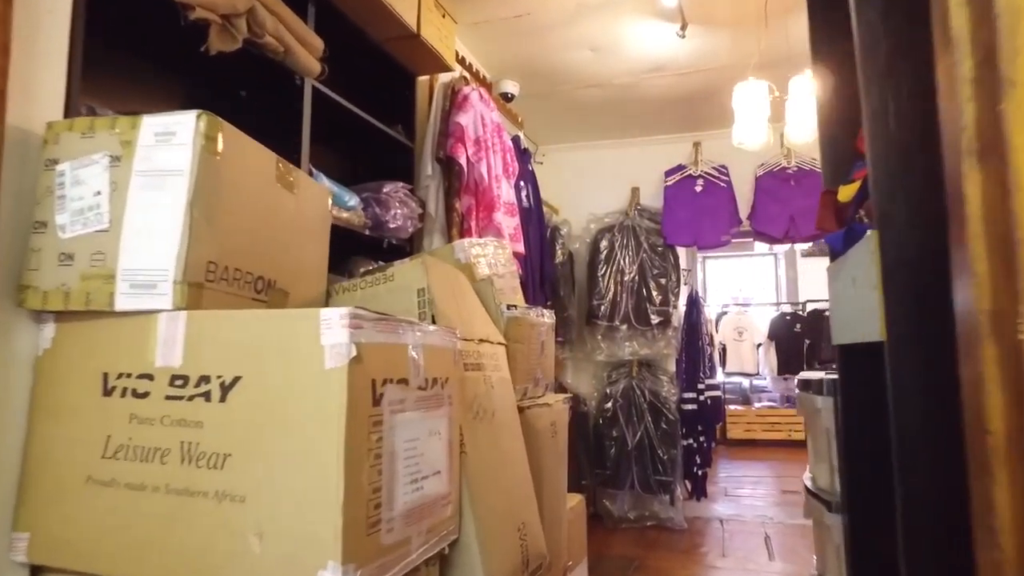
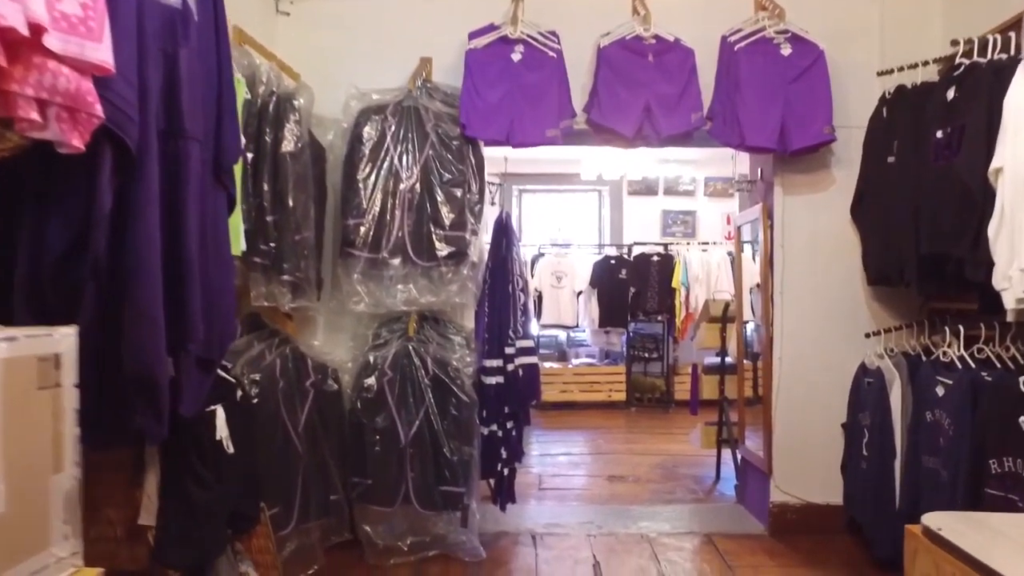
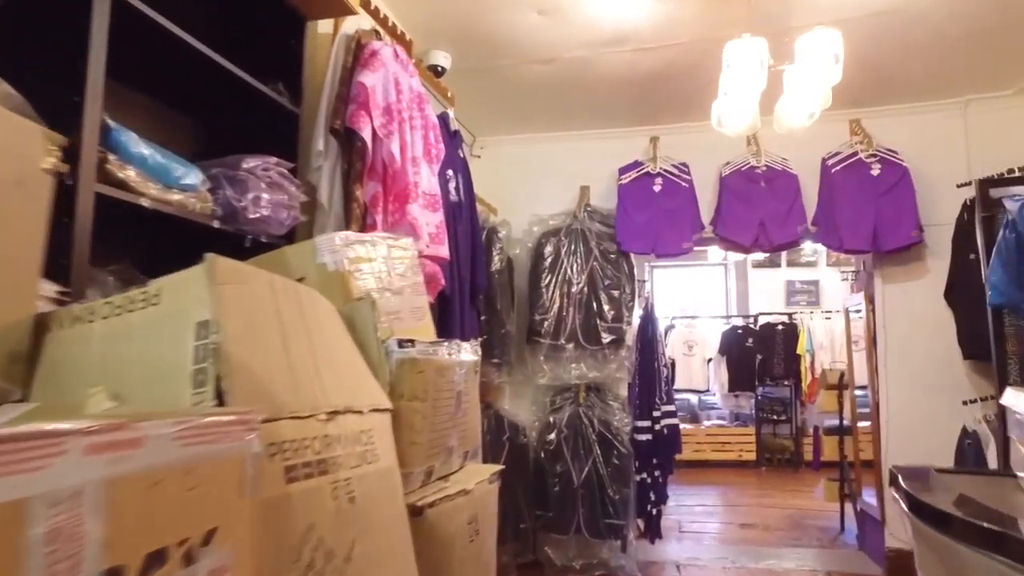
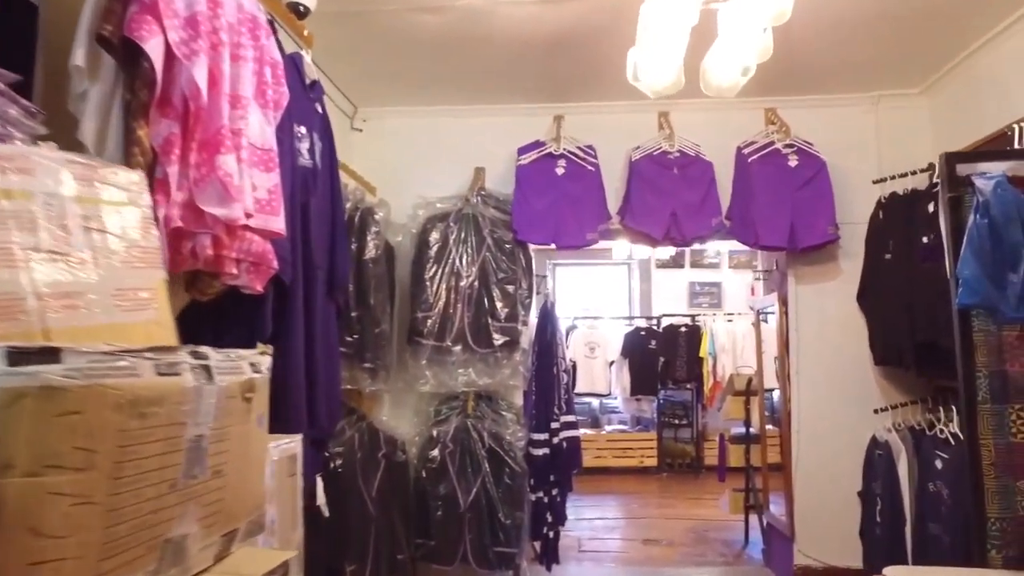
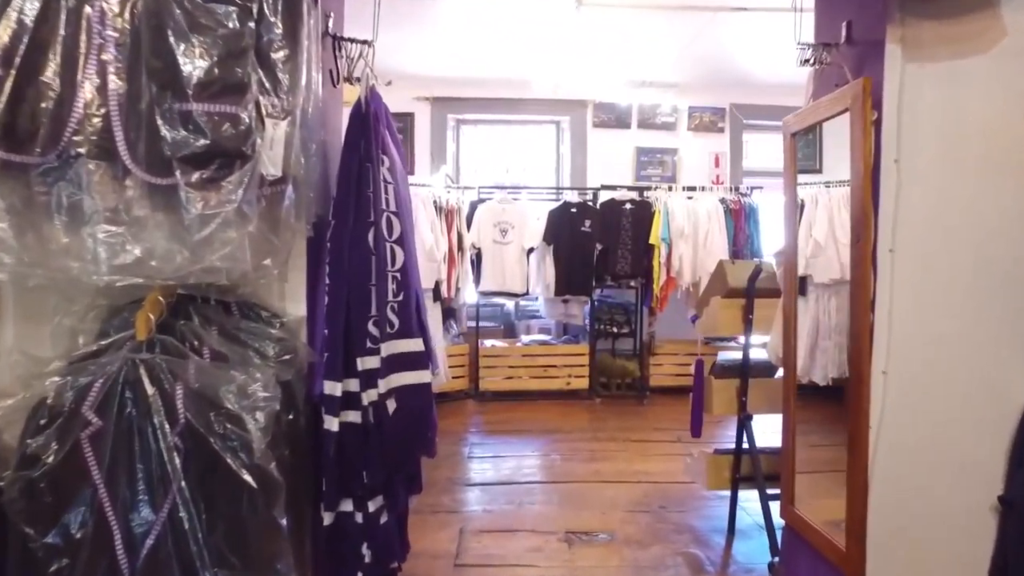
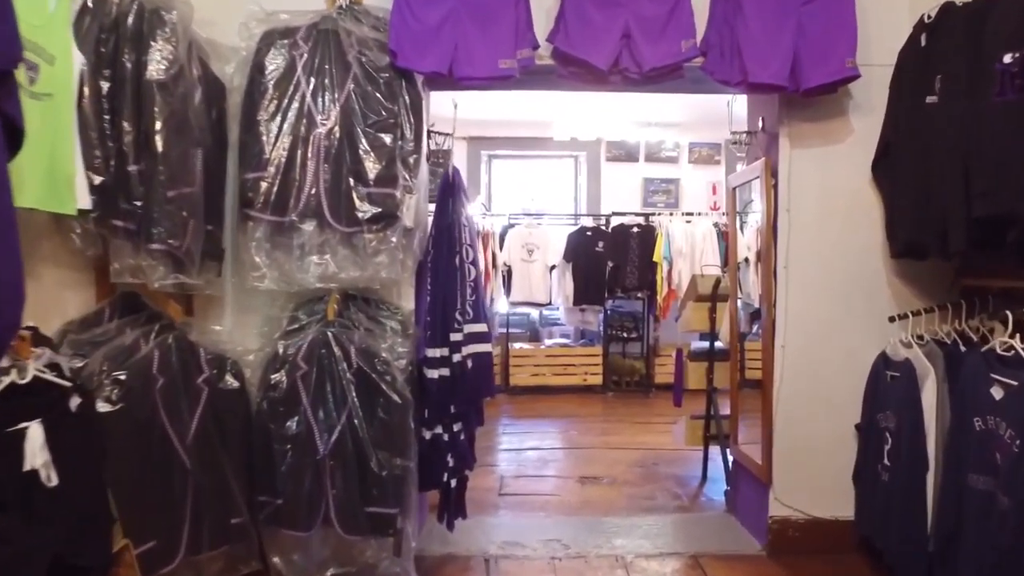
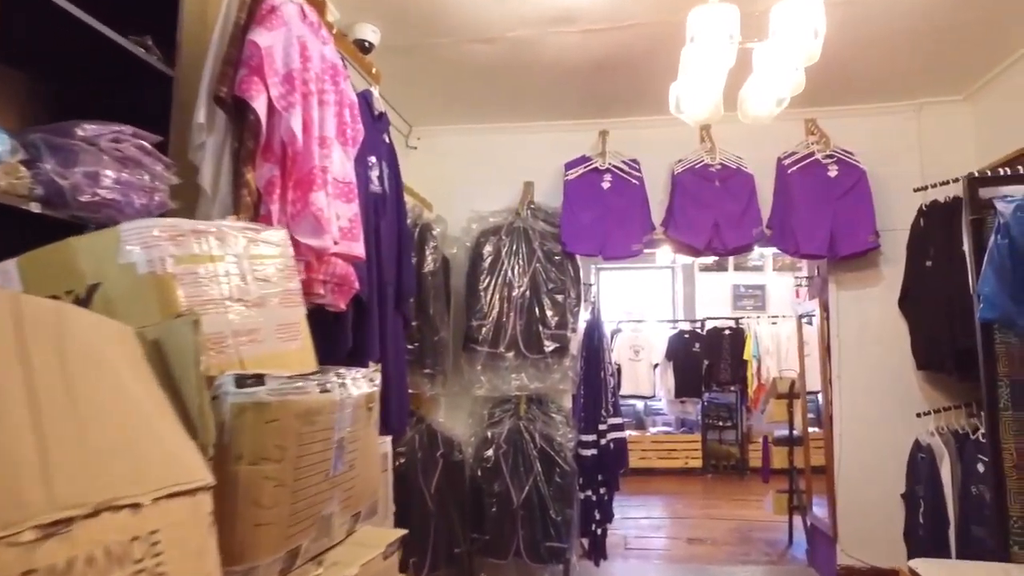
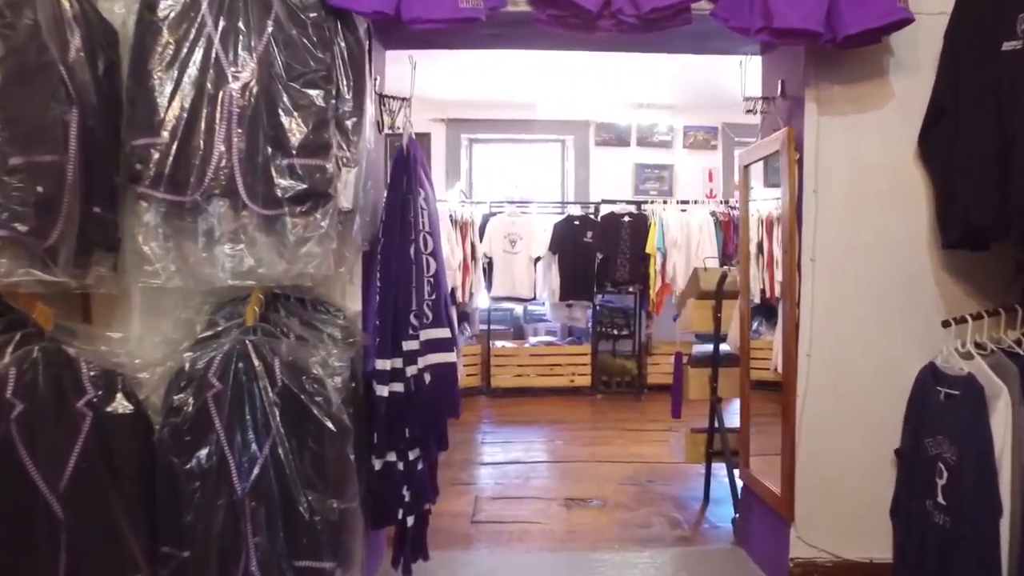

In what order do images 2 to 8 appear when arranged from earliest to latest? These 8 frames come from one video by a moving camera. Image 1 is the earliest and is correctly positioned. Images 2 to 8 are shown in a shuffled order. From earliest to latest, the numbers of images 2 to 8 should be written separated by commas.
3, 7, 4, 2, 6, 8, 5
